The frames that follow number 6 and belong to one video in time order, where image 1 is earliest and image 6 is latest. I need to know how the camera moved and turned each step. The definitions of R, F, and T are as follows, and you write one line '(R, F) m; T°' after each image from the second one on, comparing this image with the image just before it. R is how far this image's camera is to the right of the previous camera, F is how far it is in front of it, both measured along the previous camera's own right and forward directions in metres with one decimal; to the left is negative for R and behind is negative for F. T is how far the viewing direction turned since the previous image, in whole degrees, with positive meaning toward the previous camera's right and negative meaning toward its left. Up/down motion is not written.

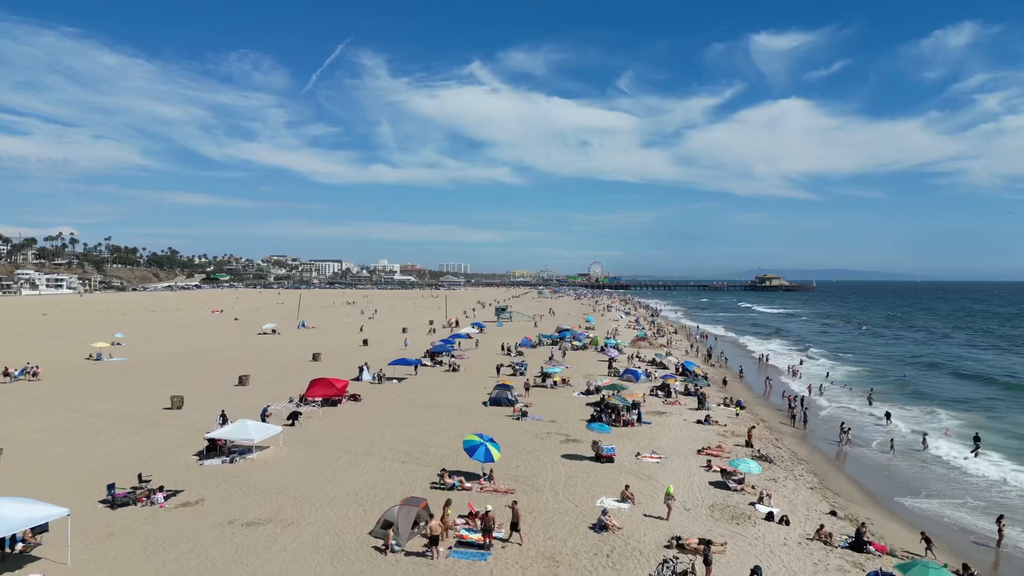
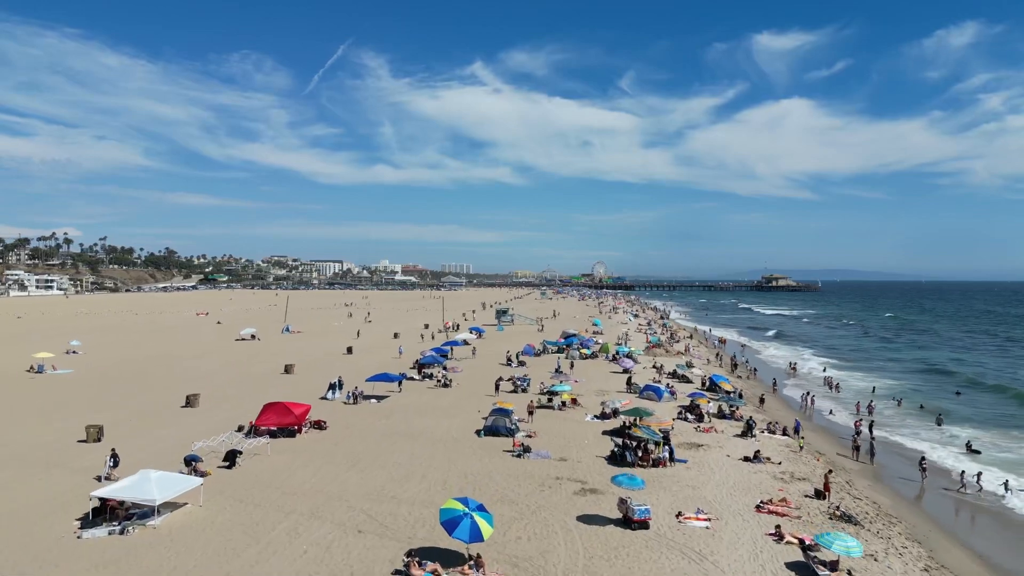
(+0.1, +3.9) m; 0°
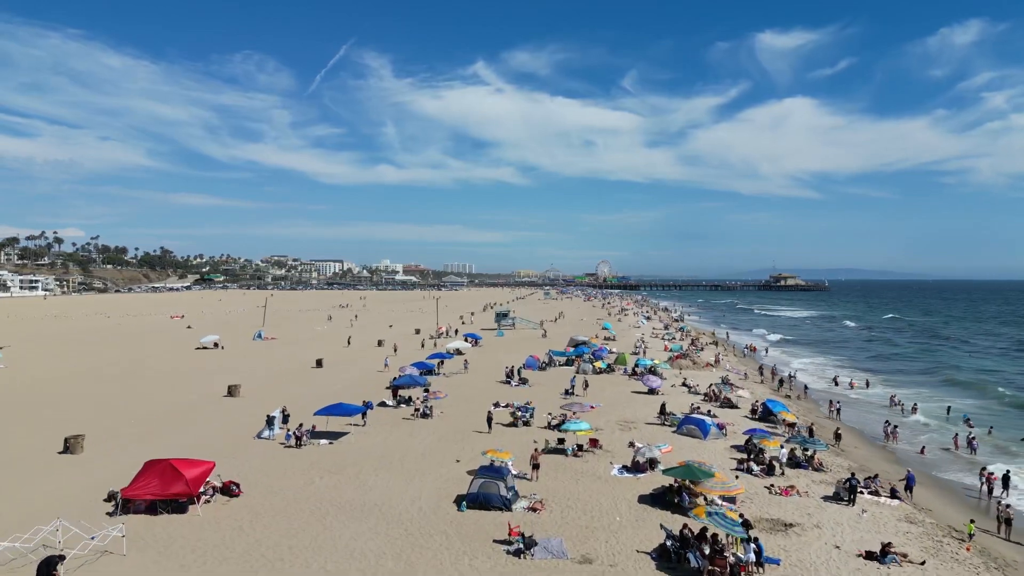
(+0.1, +5.4) m; 0°
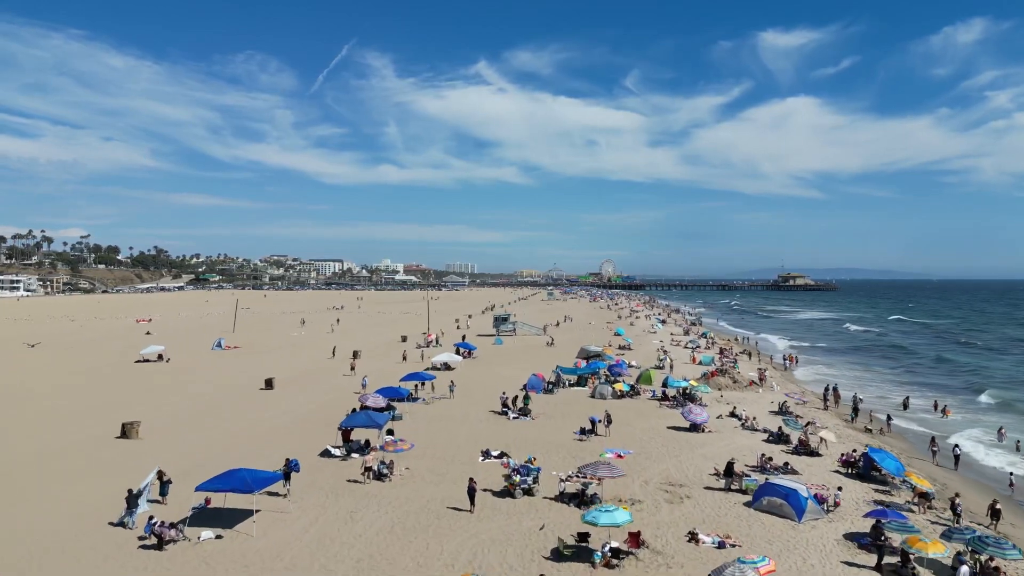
(+0.2, +5.8) m; 0°
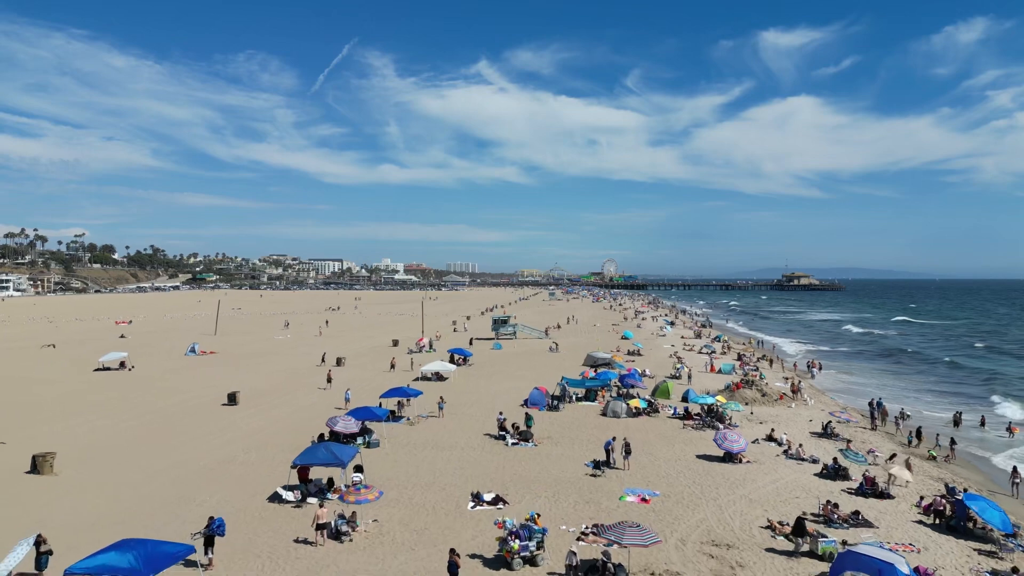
(+0.1, +3.0) m; 0°
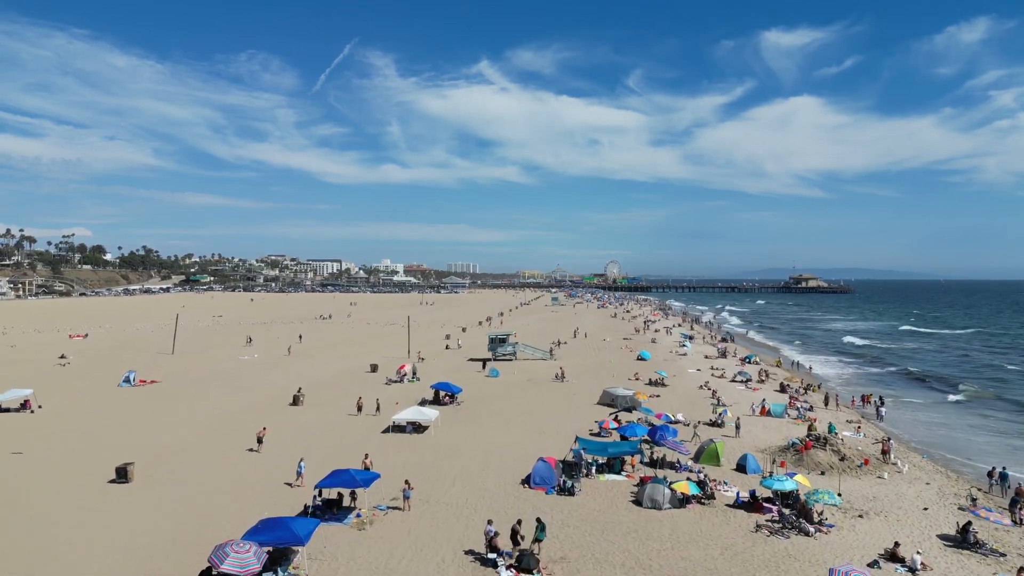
(+0.1, +5.5) m; 0°
